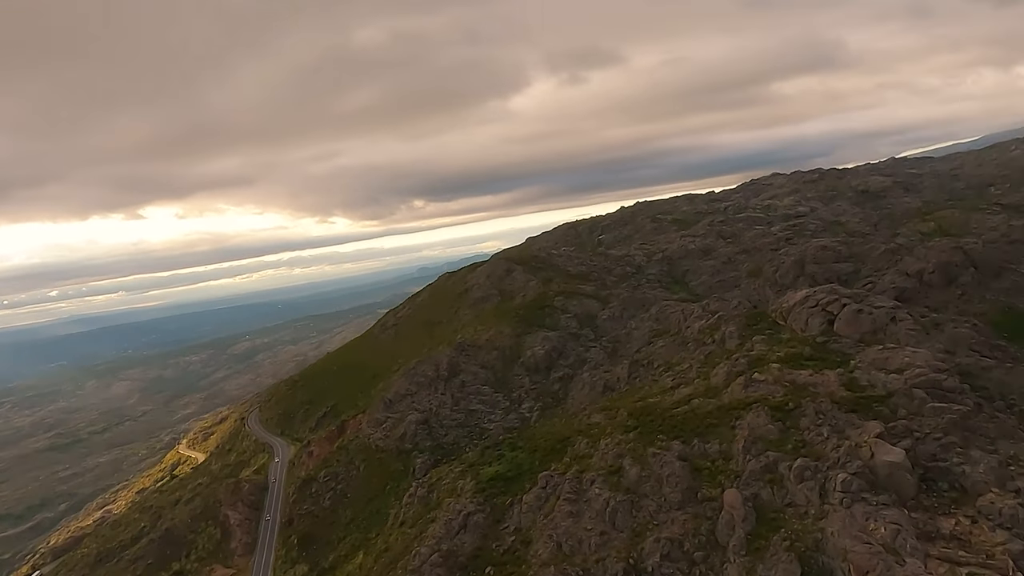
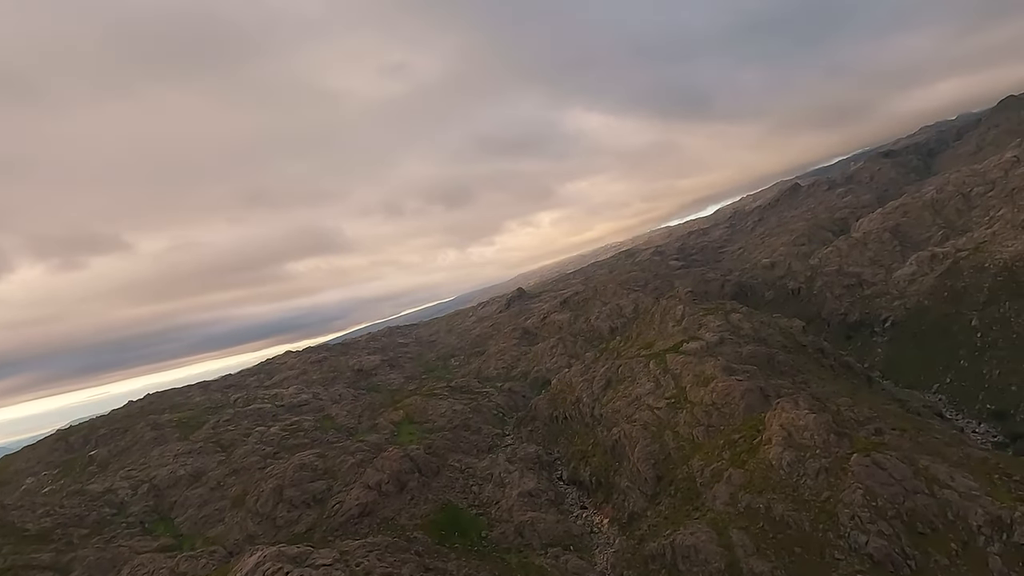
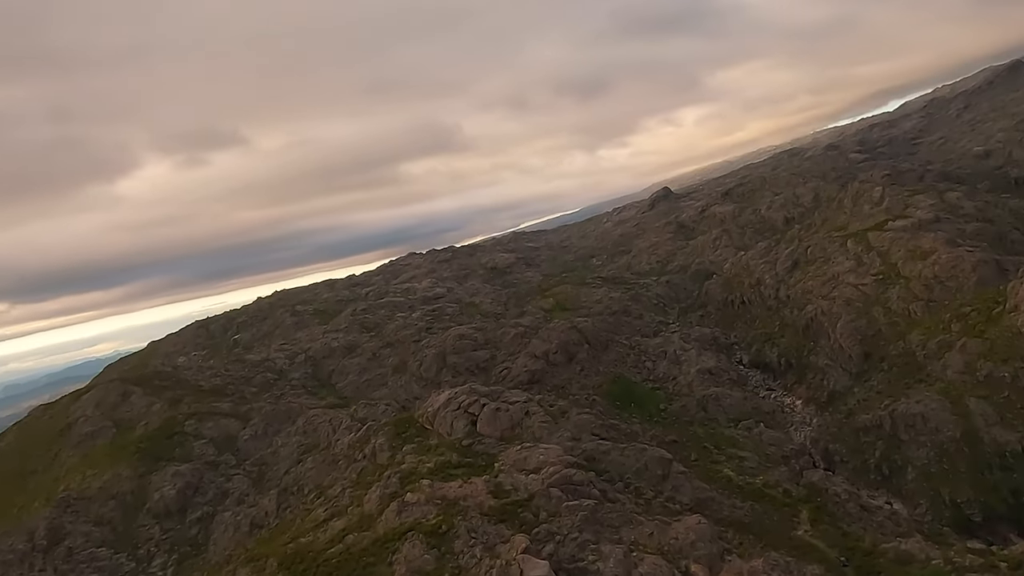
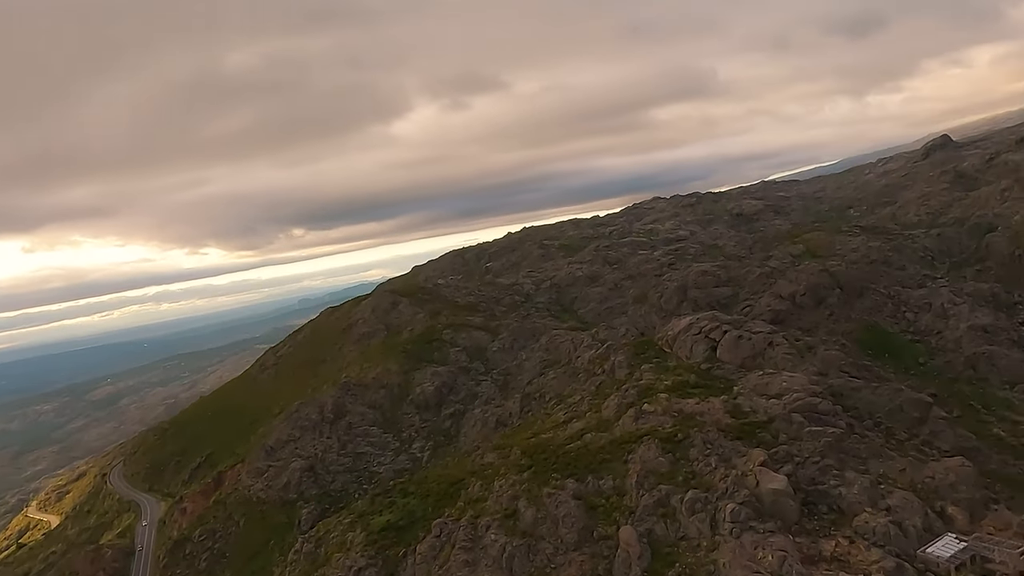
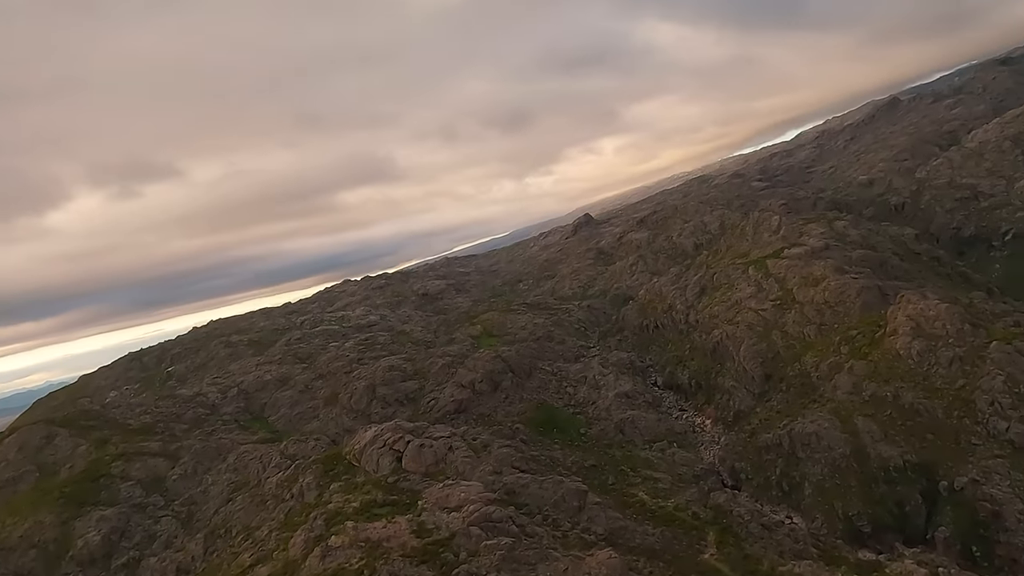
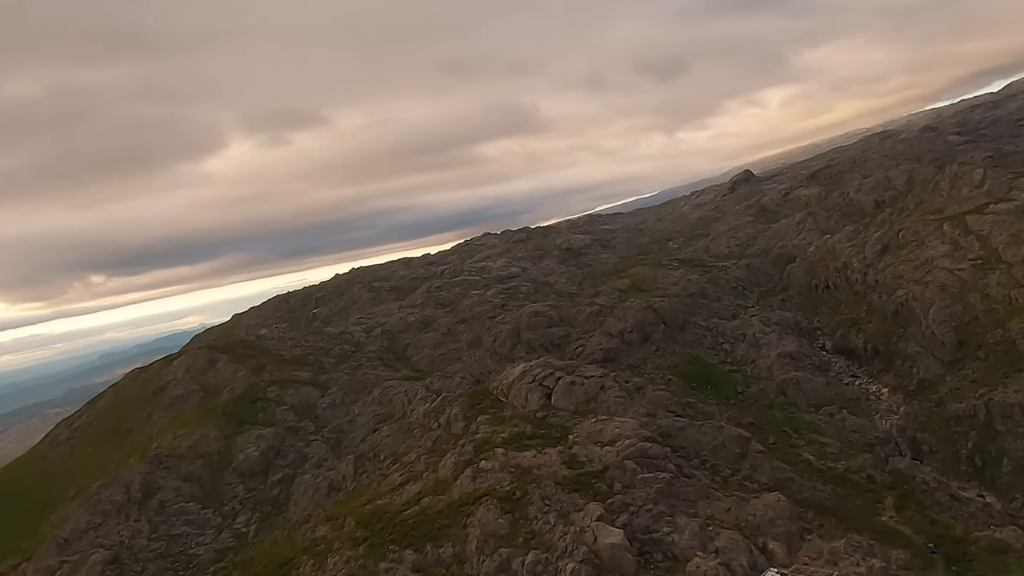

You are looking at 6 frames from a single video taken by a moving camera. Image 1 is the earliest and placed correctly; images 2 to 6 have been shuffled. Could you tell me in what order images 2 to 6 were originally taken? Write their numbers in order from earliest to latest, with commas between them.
4, 6, 3, 5, 2
